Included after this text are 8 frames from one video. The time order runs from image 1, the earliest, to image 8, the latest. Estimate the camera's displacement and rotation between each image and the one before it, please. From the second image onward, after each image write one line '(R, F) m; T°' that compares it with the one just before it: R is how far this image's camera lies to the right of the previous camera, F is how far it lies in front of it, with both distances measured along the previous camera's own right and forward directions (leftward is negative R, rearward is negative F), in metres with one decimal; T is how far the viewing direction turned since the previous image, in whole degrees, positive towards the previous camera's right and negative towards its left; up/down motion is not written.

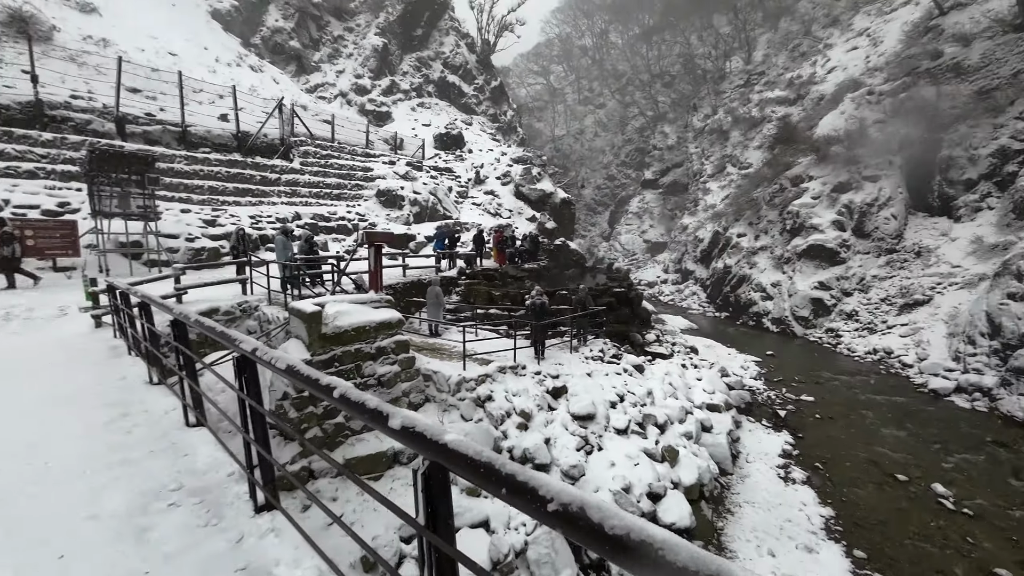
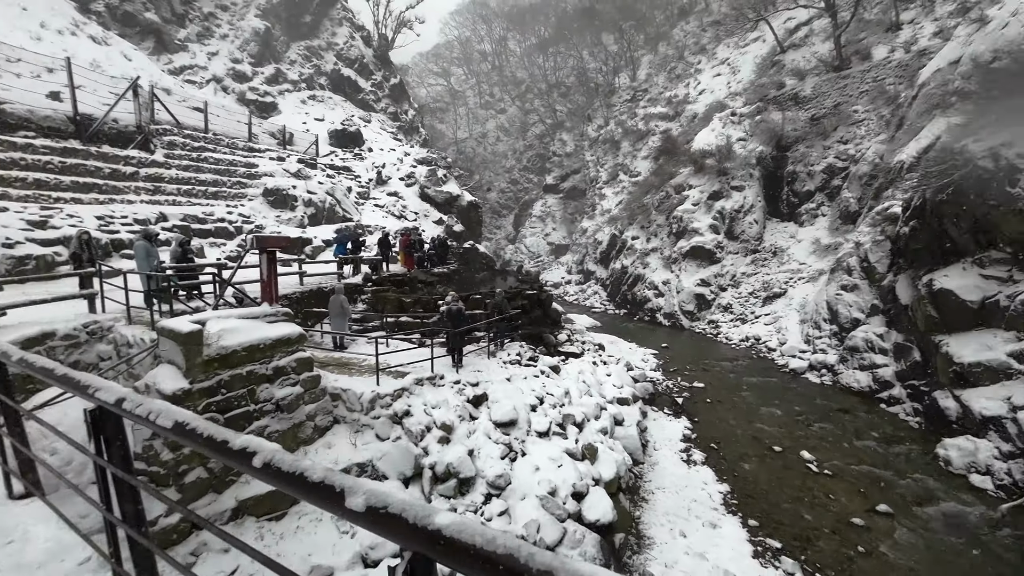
(-0.2, +0.2) m; +13°
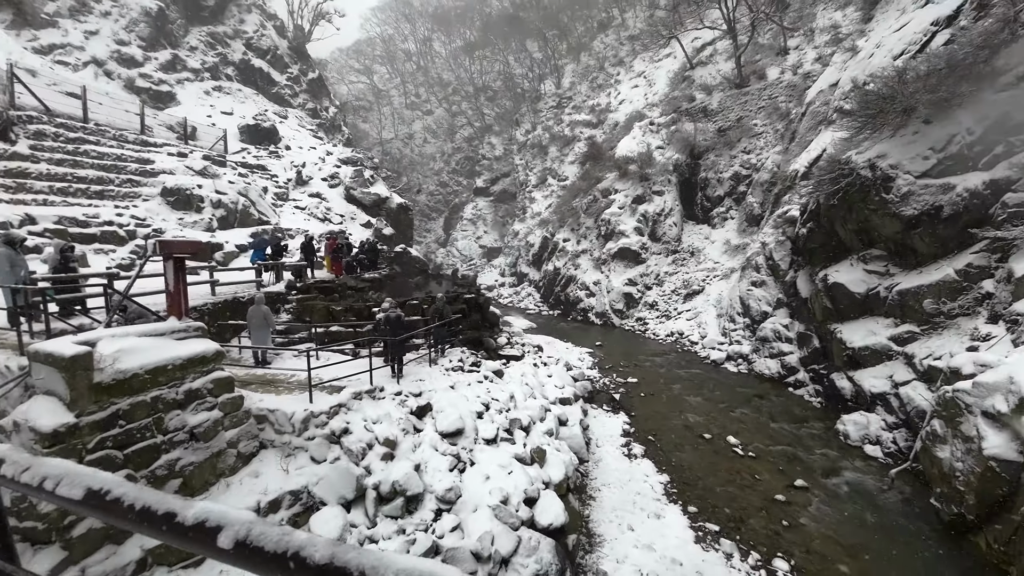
(-0.2, +0.2) m; +9°
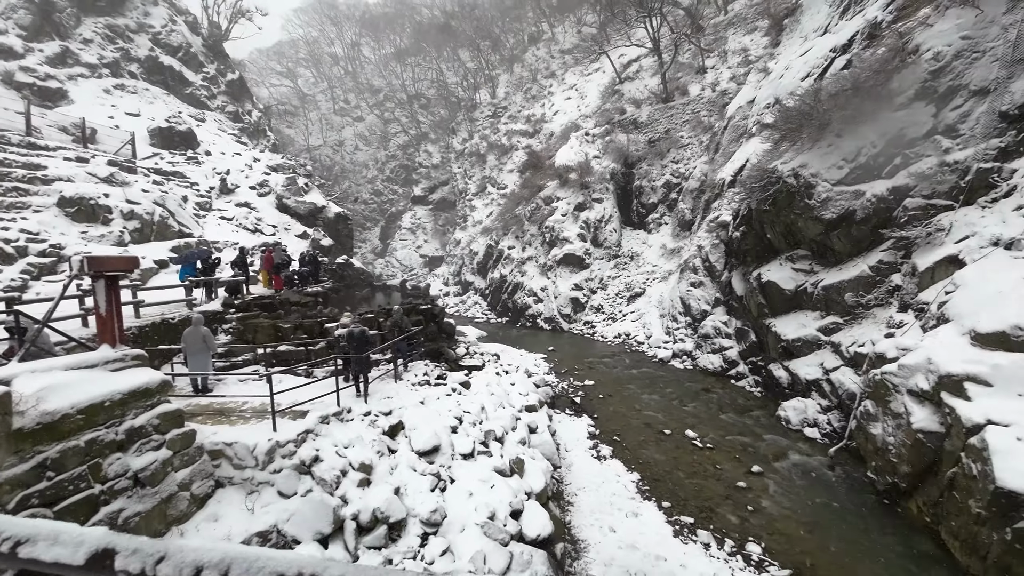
(-0.5, +0.1) m; +8°
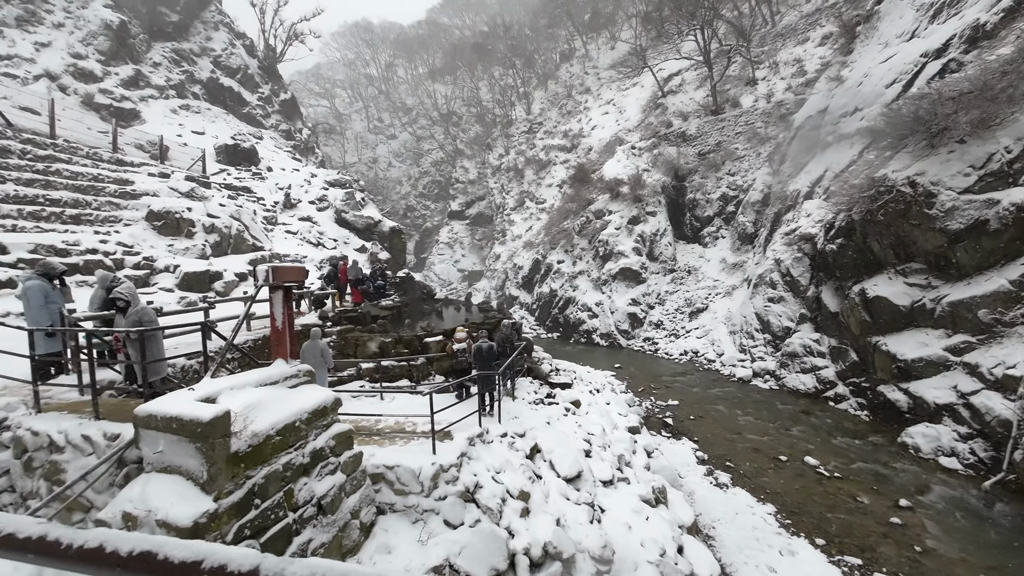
(-1.7, +0.3) m; -3°
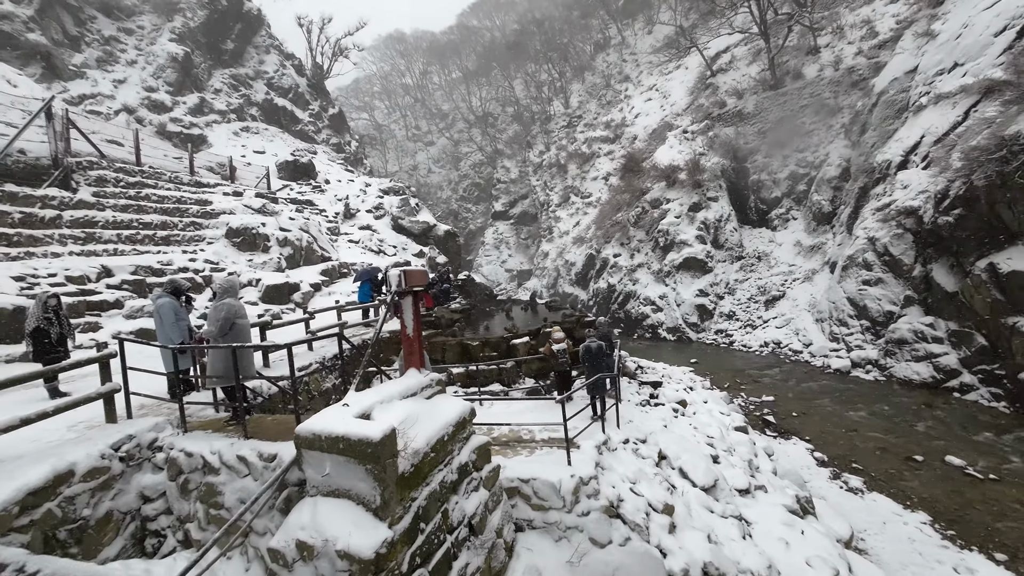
(-0.9, +0.3) m; -5°
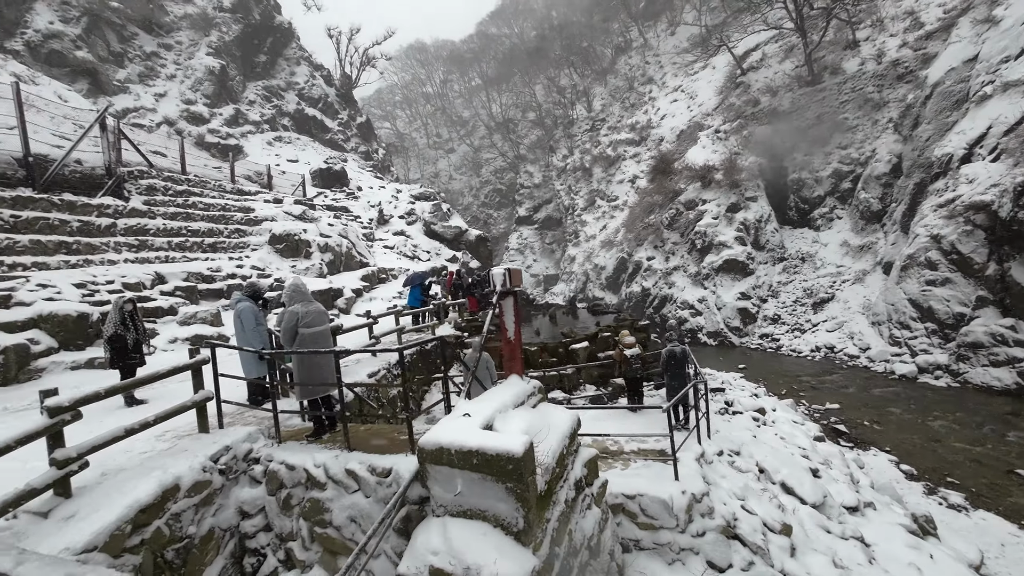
(-0.8, +0.3) m; -2°
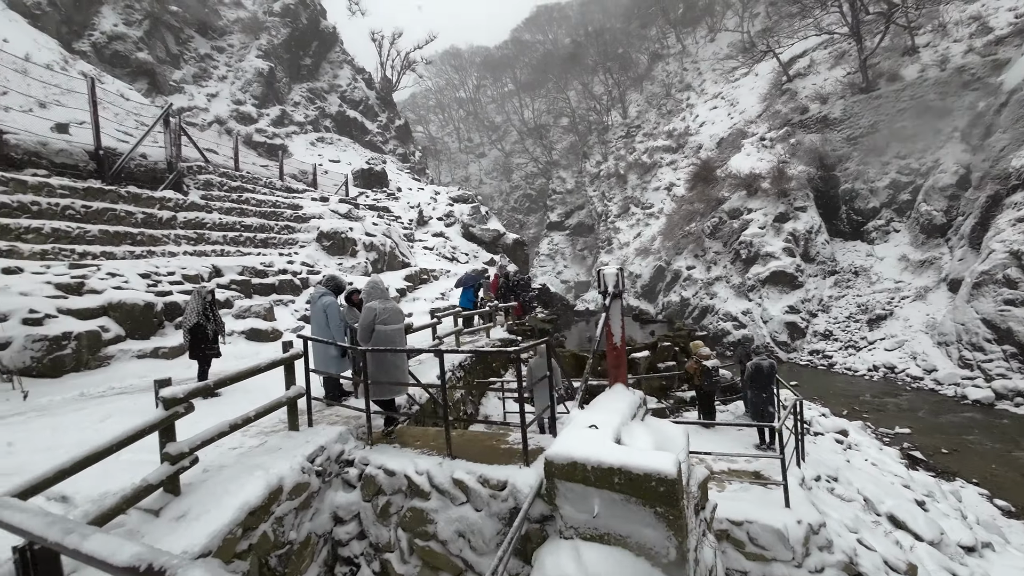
(-0.6, +0.2) m; -3°
